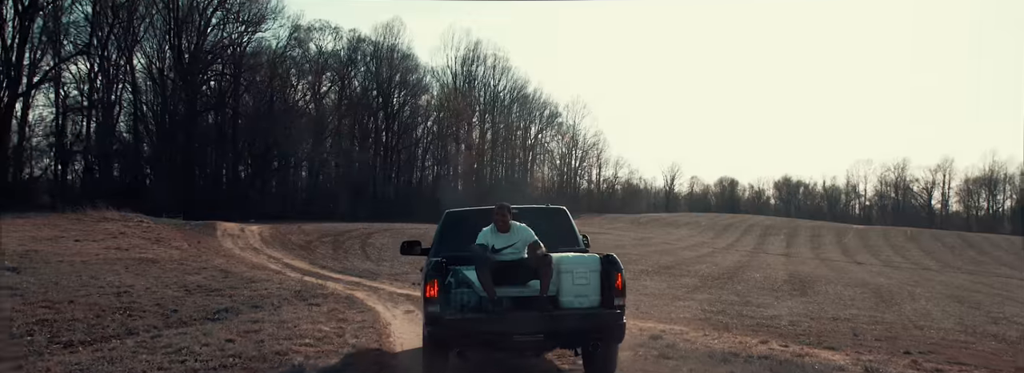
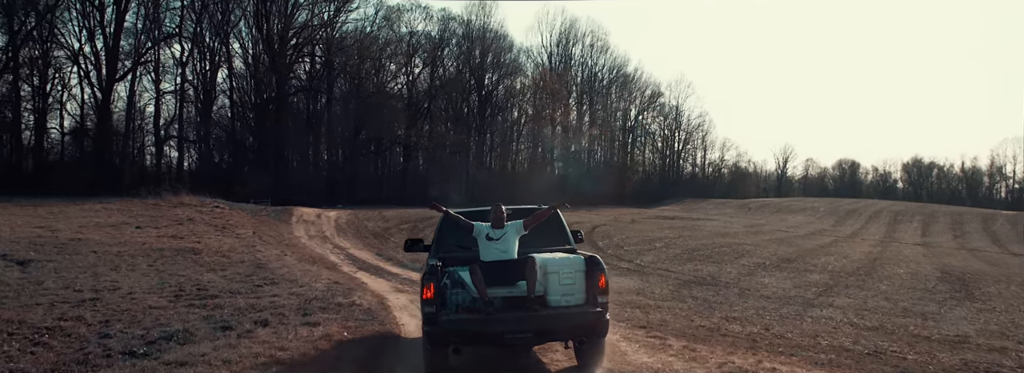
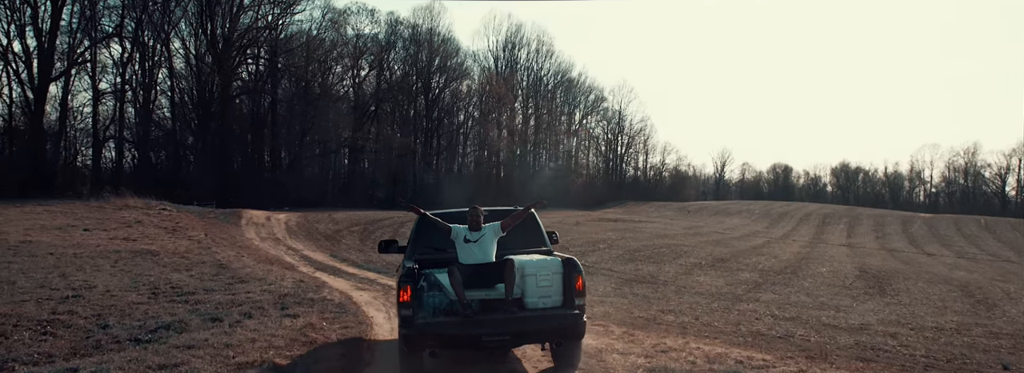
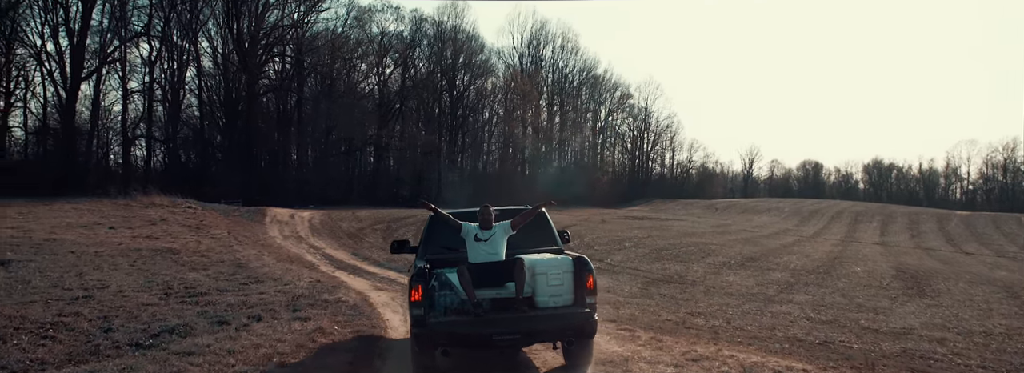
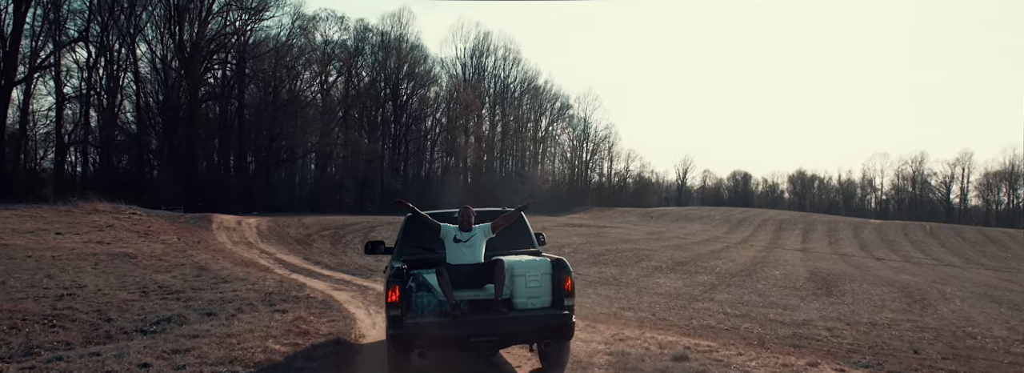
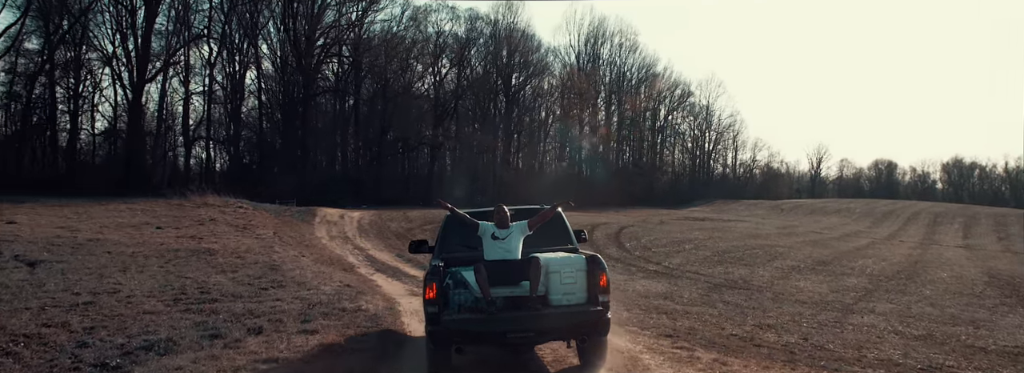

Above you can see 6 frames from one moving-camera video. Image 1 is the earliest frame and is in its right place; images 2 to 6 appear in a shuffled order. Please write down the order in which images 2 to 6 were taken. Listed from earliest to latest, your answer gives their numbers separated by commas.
5, 3, 4, 2, 6
